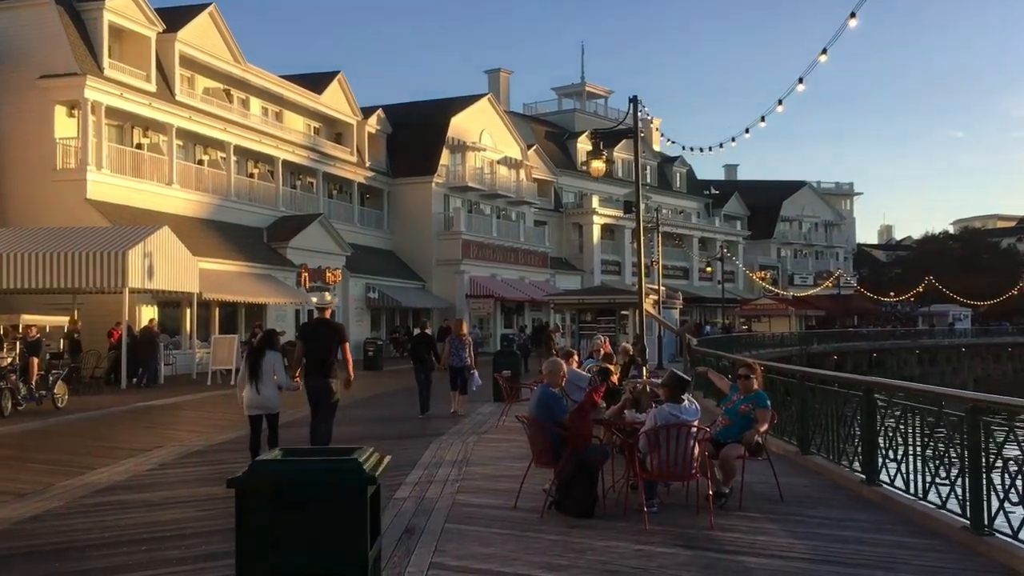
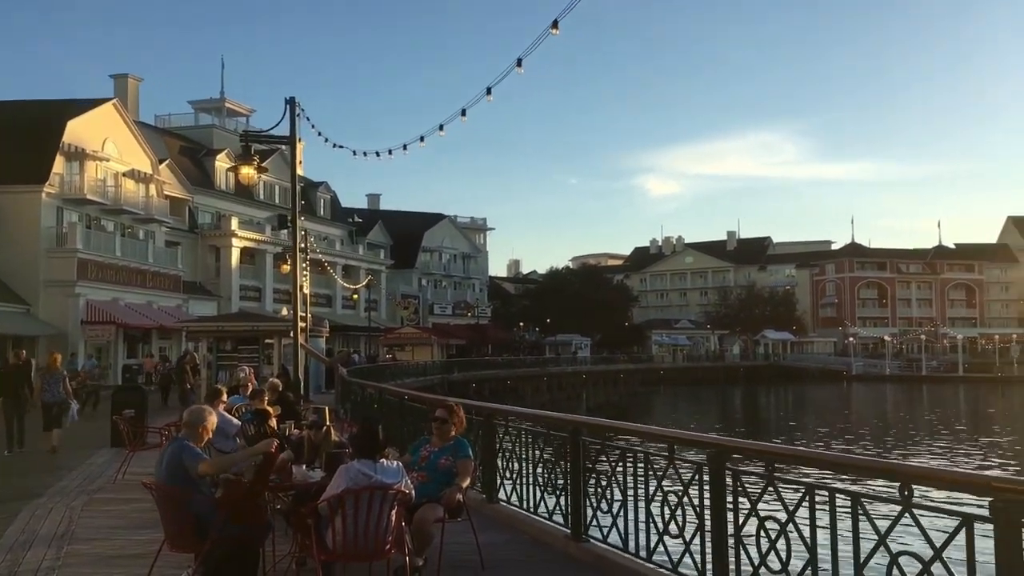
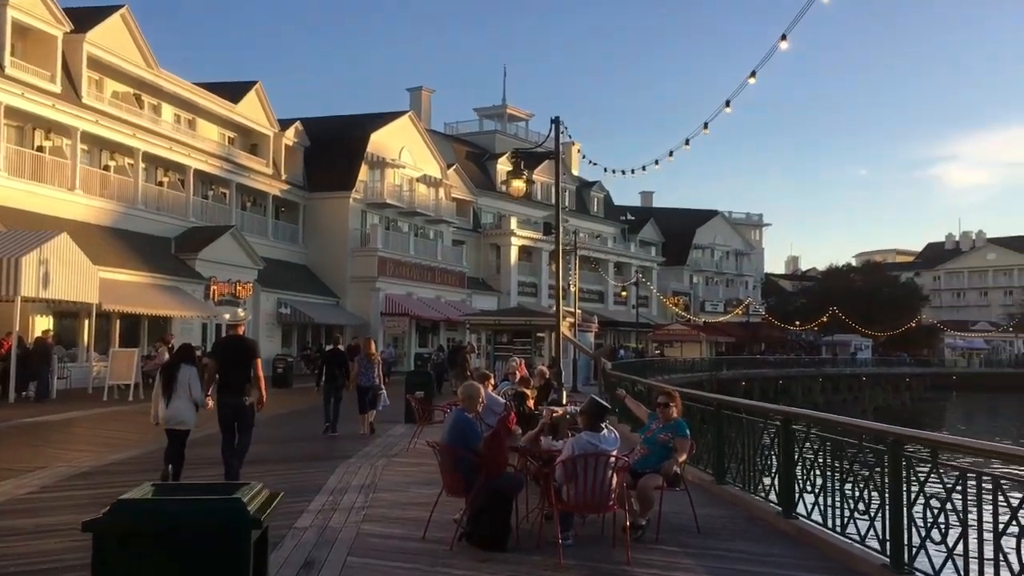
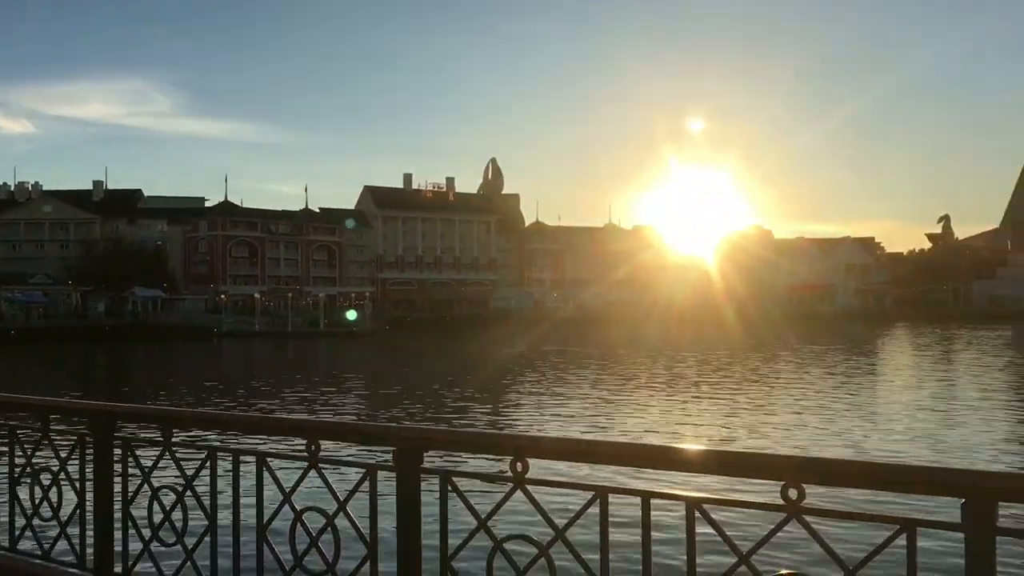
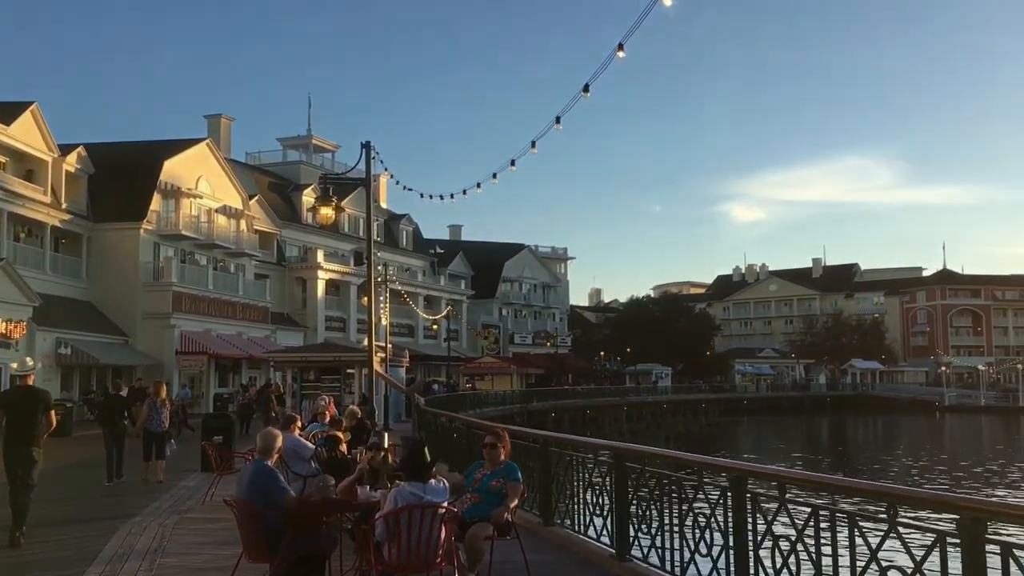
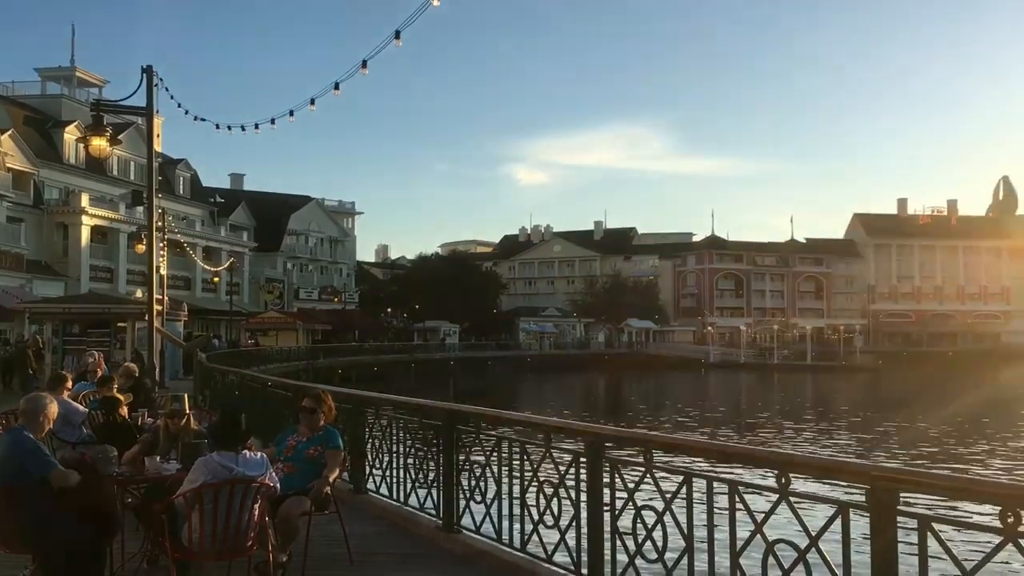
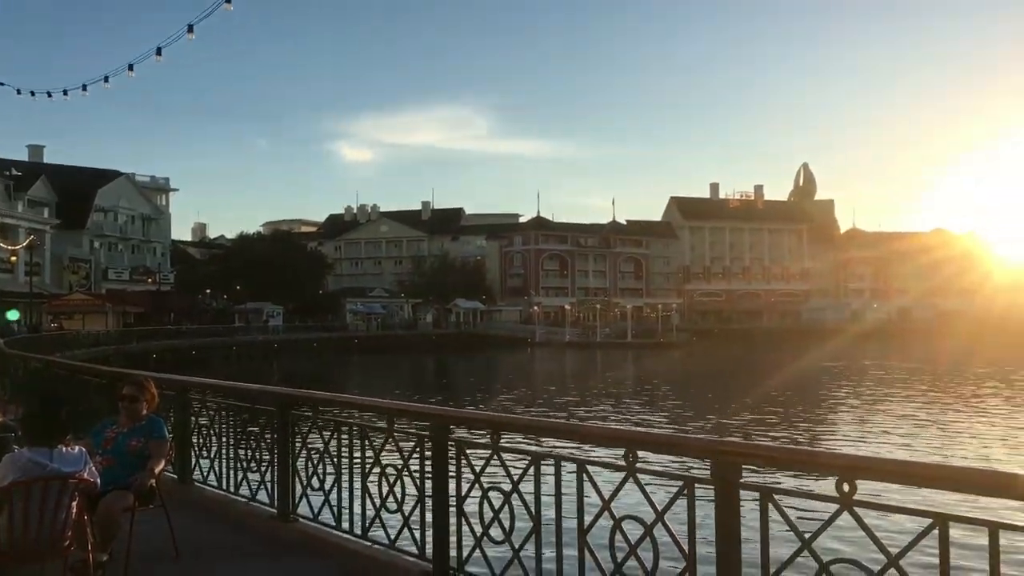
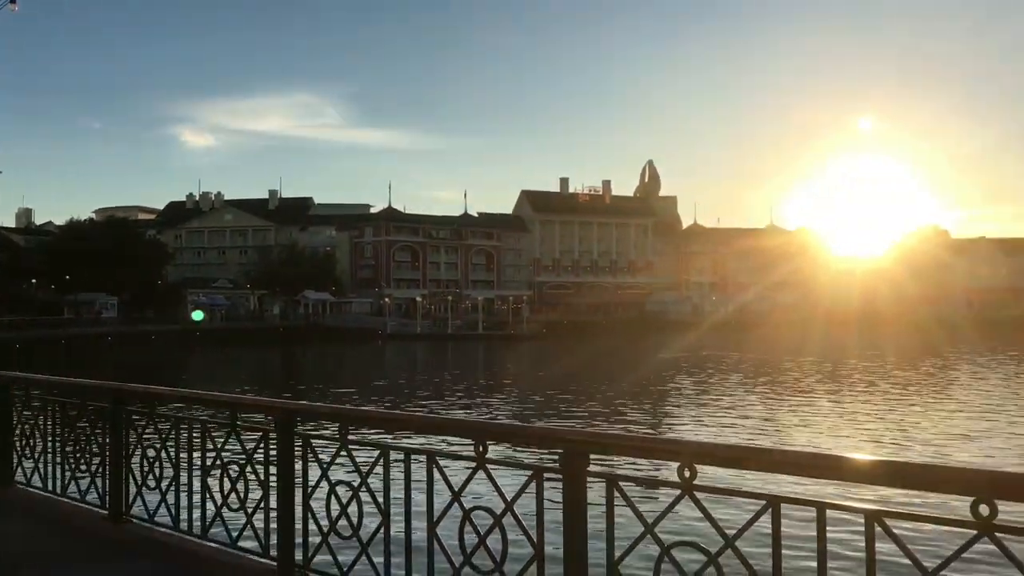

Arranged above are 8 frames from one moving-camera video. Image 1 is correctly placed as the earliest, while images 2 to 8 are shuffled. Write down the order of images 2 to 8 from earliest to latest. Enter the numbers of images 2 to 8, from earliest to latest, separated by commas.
3, 5, 2, 6, 7, 8, 4
